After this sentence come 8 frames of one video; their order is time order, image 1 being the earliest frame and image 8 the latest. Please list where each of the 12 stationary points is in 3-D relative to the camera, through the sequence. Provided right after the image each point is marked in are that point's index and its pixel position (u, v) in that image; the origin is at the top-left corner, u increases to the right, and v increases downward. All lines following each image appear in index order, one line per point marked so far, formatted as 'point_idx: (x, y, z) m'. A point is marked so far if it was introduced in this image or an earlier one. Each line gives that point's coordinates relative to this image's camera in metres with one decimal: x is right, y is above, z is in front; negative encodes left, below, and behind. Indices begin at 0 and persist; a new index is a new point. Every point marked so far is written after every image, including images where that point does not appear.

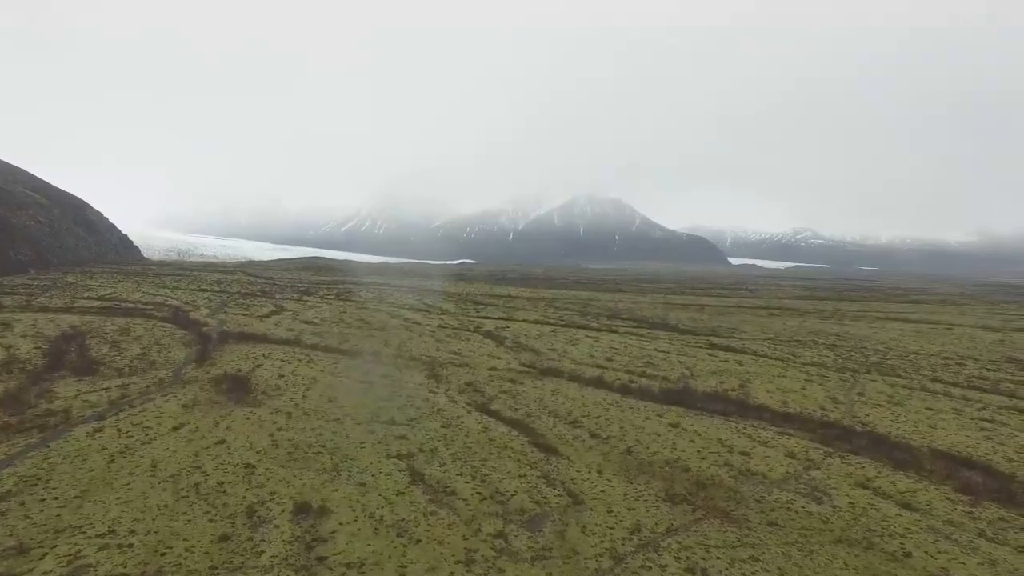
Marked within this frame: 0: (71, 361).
0: (-15.8, -2.7, +18.6) m
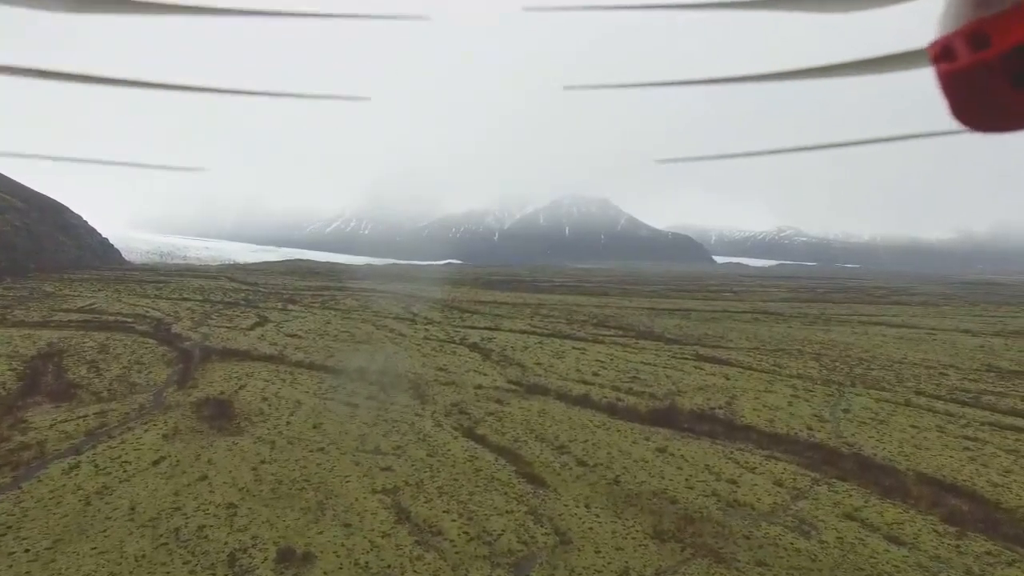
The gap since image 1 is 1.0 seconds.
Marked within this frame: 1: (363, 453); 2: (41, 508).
0: (-16.2, -3.5, +18.1) m
1: (-4.0, -4.8, +14.8) m
2: (-9.3, -4.4, +10.2) m
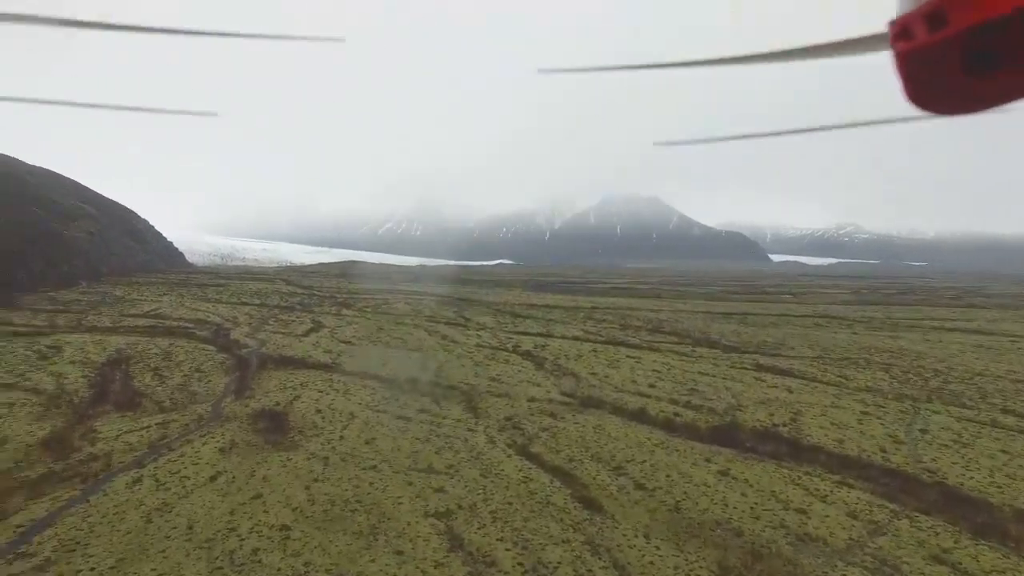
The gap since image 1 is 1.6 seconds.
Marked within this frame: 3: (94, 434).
0: (-14.5, -3.9, +18.9) m
1: (-2.6, -5.3, +14.6) m
2: (-8.3, -4.8, +10.5) m
3: (-12.2, -4.3, +15.0) m
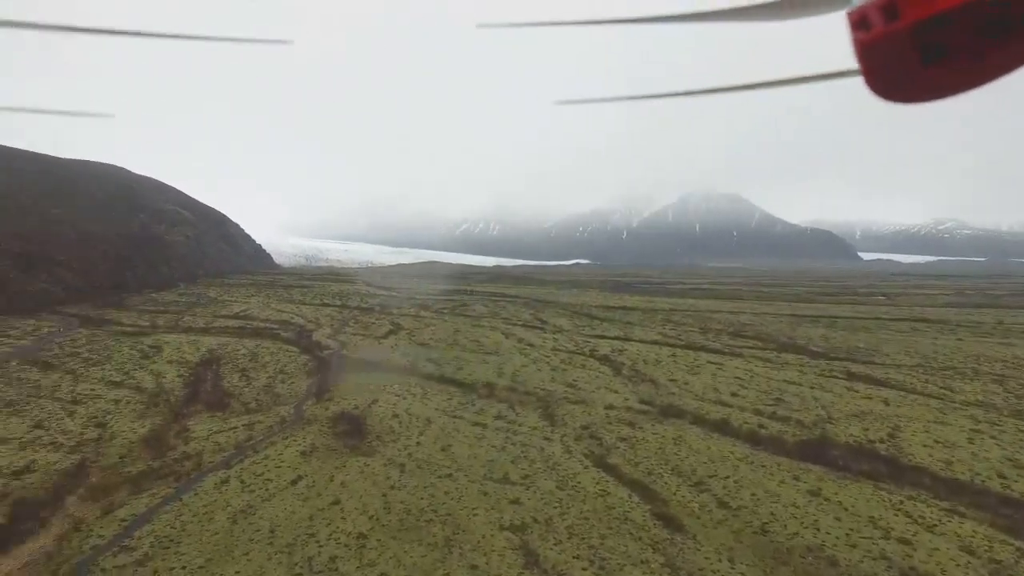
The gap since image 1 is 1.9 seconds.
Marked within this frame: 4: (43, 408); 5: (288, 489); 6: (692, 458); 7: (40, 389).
0: (-11.9, -4.1, +20.2) m
1: (-0.6, -5.5, +14.5) m
2: (-6.8, -5.0, +11.1) m
3: (-10.1, -4.5, +16.0) m
4: (-15.6, -4.0, +17.2) m
5: (-5.6, -5.0, +12.8) m
6: (+6.1, -5.7, +17.4) m
7: (-17.6, -3.8, +19.2) m
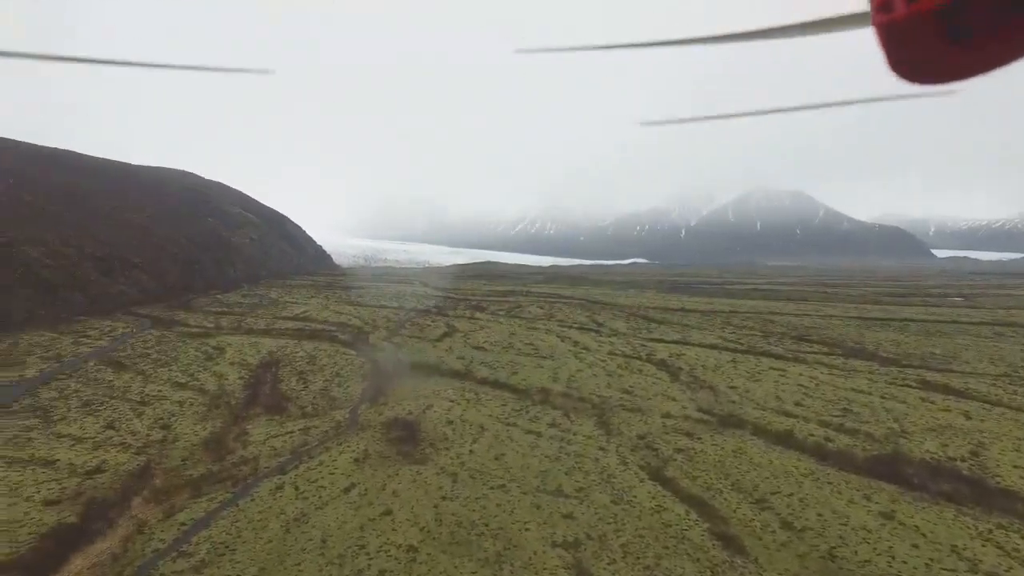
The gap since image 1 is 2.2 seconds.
0: (-10.0, -4.4, +20.9) m
1: (+0.7, -5.7, +14.2) m
2: (-5.8, -5.3, +11.3) m
3: (-8.6, -4.8, +16.6) m
4: (-14.0, -4.3, +18.2) m
5: (-4.4, -5.2, +12.9) m
6: (+7.6, -5.9, +16.5) m
7: (-15.8, -4.0, +20.4) m
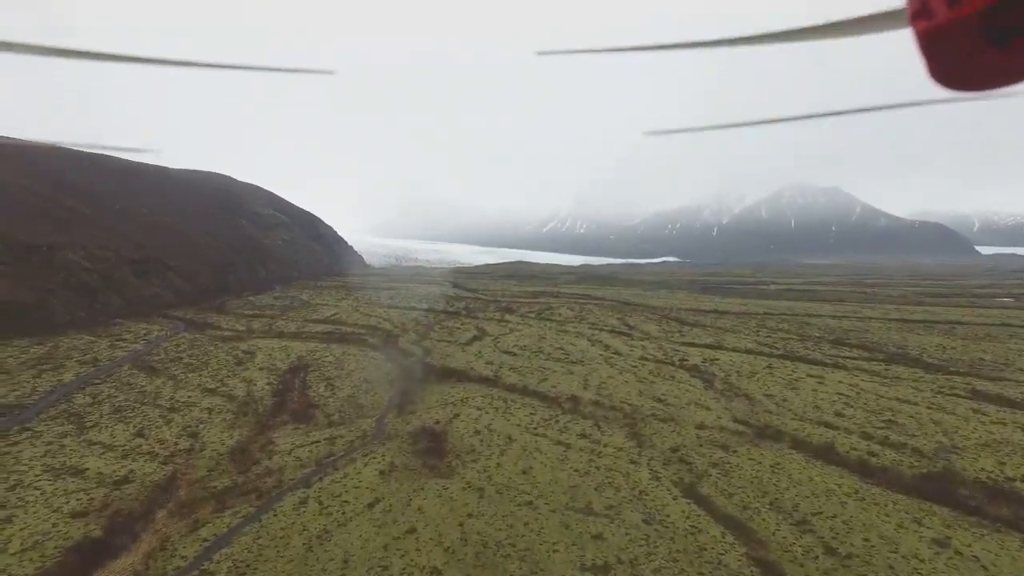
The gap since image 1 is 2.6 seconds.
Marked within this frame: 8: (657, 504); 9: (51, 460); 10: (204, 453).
0: (-9.0, -4.6, +20.9) m
1: (+1.4, -6.0, +13.7) m
2: (-5.2, -5.6, +11.1) m
3: (-7.8, -5.1, +16.5) m
4: (-13.1, -4.6, +18.4) m
5: (-3.8, -5.5, +12.7) m
6: (+8.4, -6.1, +15.7) m
7: (-14.8, -4.3, +20.8) m
8: (+3.9, -6.1, +14.5) m
9: (-12.9, -4.8, +14.4) m
10: (-9.3, -5.0, +15.6) m
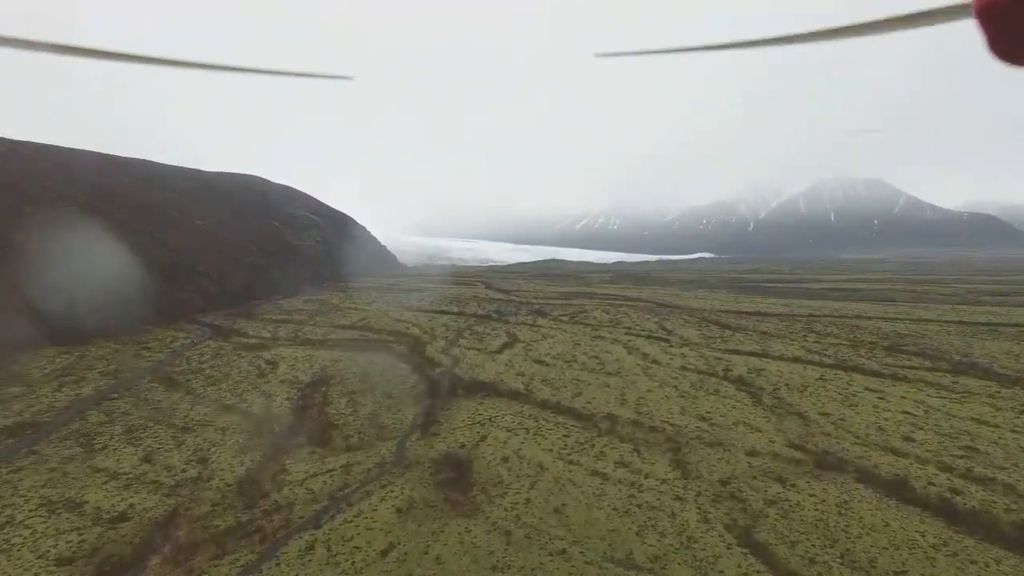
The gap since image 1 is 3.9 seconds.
0: (-7.8, -5.1, +19.8) m
1: (+2.1, -6.5, +12.0) m
2: (-4.6, -6.1, +9.8) m
3: (-6.9, -5.6, +15.4) m
4: (-12.1, -5.1, +17.6) m
5: (-3.1, -6.0, +11.3) m
6: (+9.2, -6.6, +13.5) m
7: (-13.6, -4.8, +20.0) m
8: (+4.6, -6.6, +12.7) m
9: (-12.1, -5.3, +13.5) m
10: (-8.5, -5.5, +14.6) m
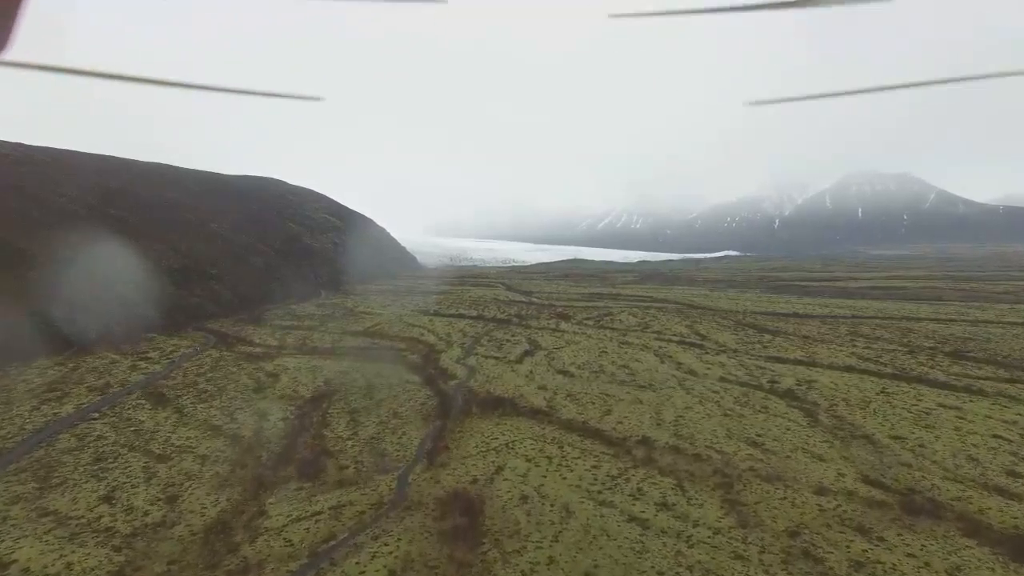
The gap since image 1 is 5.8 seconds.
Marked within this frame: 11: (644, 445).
0: (-7.1, -5.4, +17.4) m
1: (+2.4, -6.7, +9.1) m
2: (-4.4, -6.3, +7.3) m
3: (-6.4, -5.8, +12.9) m
4: (-11.5, -5.3, +15.4) m
5: (-2.8, -6.2, +8.7) m
6: (+9.6, -6.8, +10.3) m
7: (-12.9, -5.1, +17.9) m
8: (+5.0, -6.8, +9.7) m
9: (-11.7, -5.6, +11.3) m
10: (-8.0, -5.8, +12.2) m
11: (+4.5, -5.7, +18.6) m
